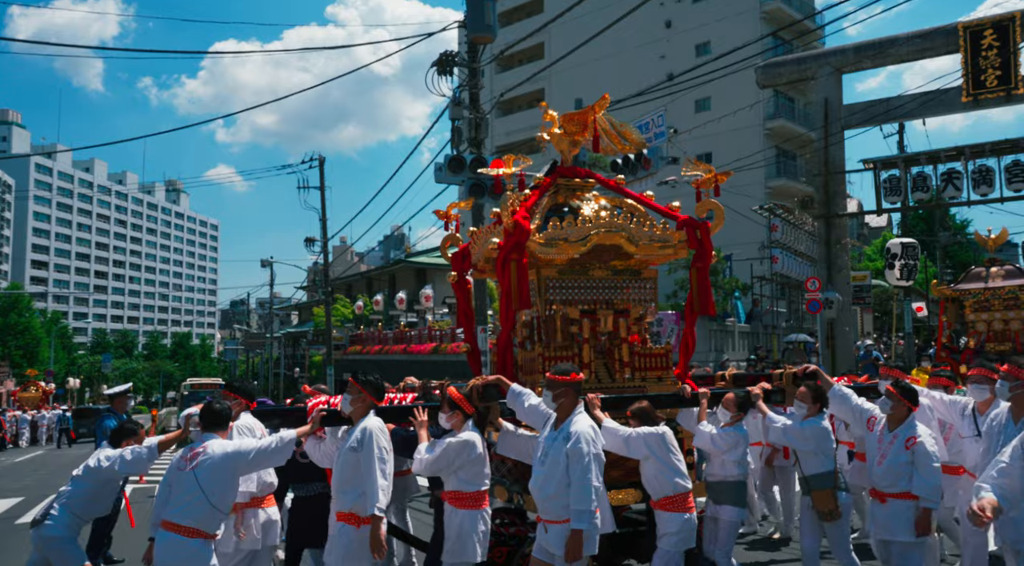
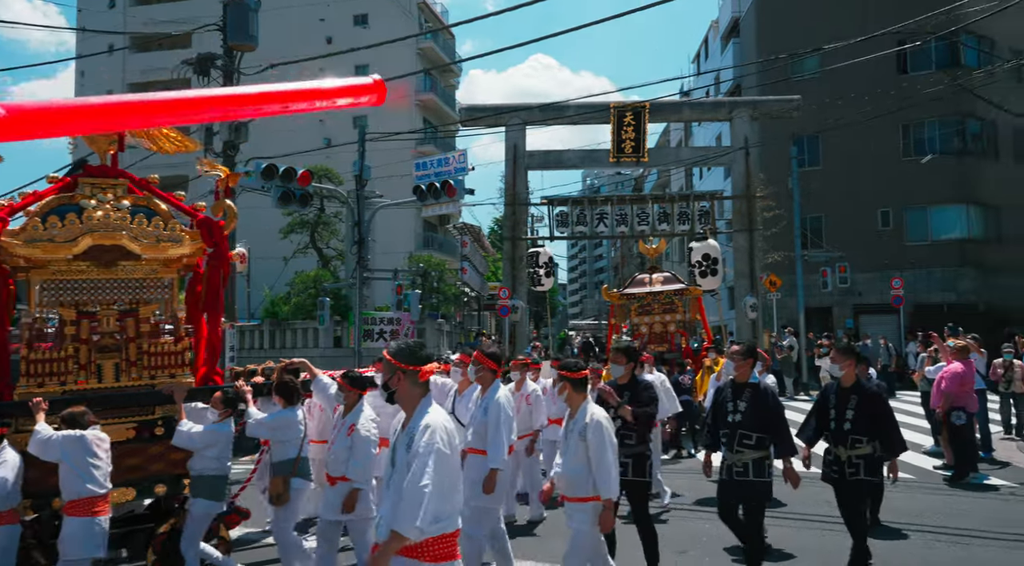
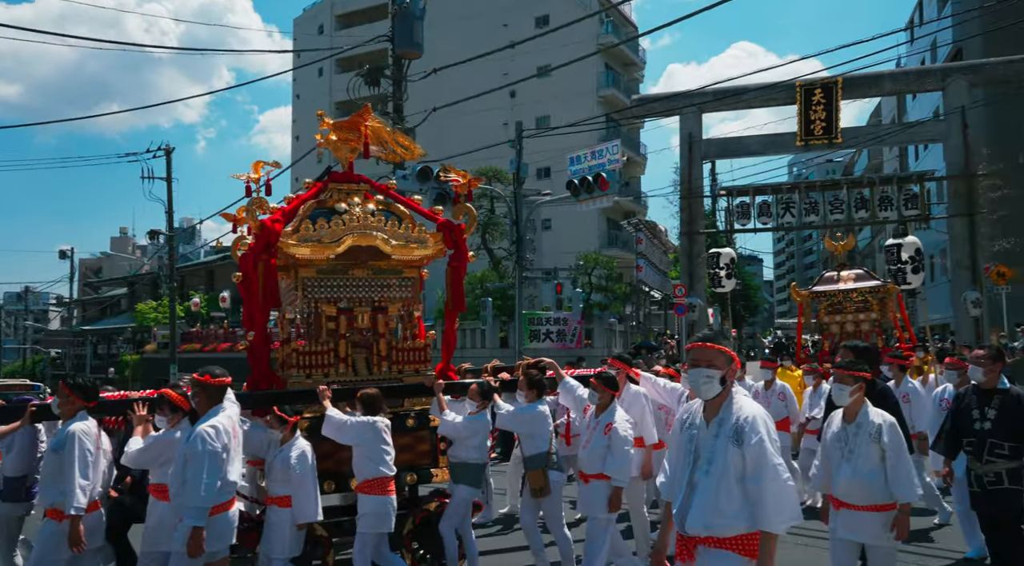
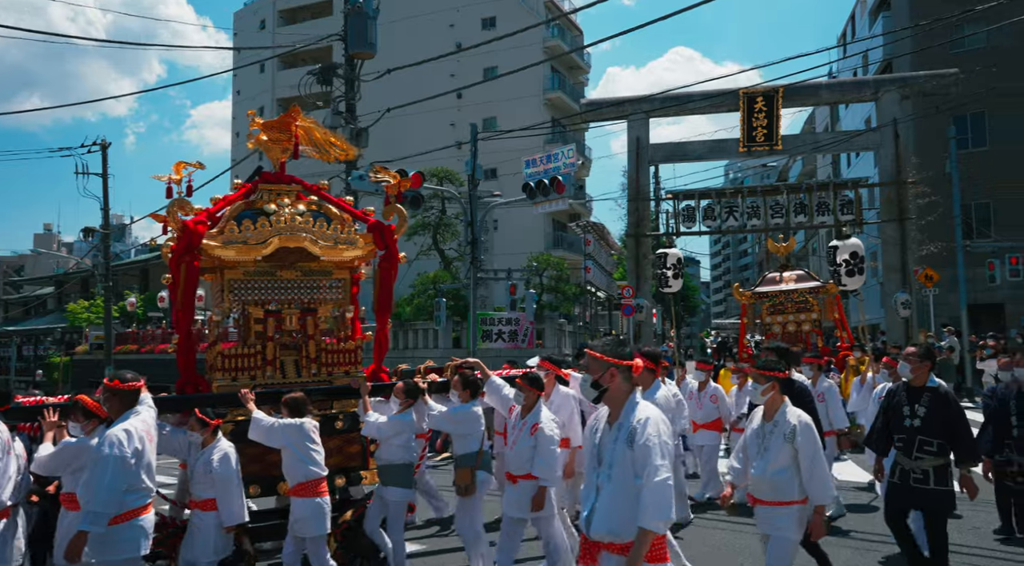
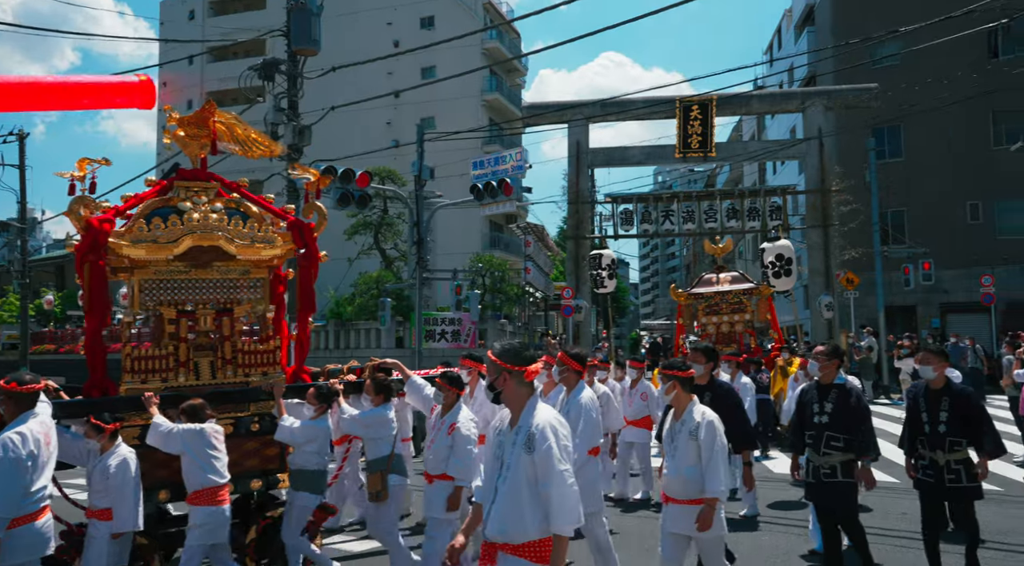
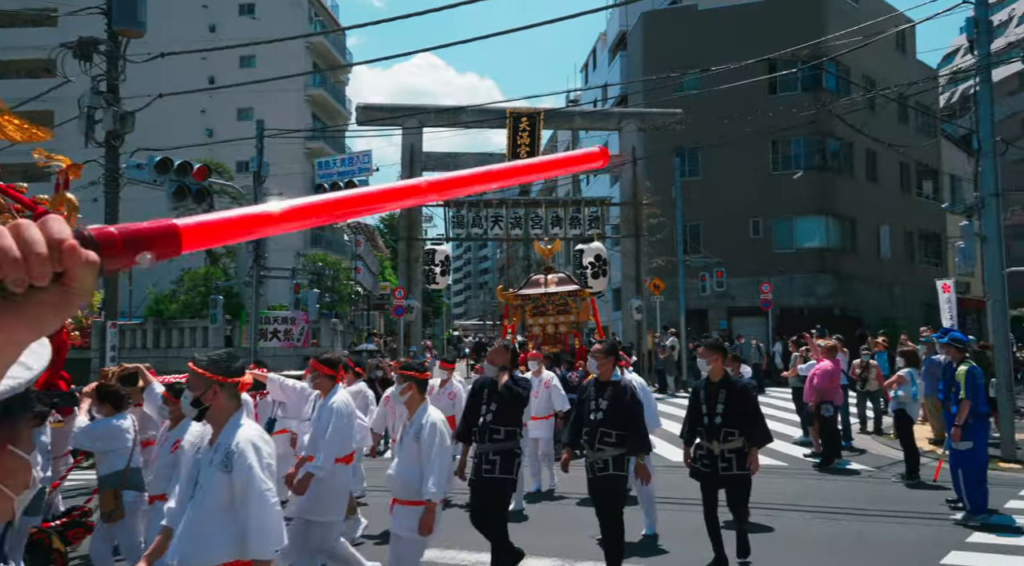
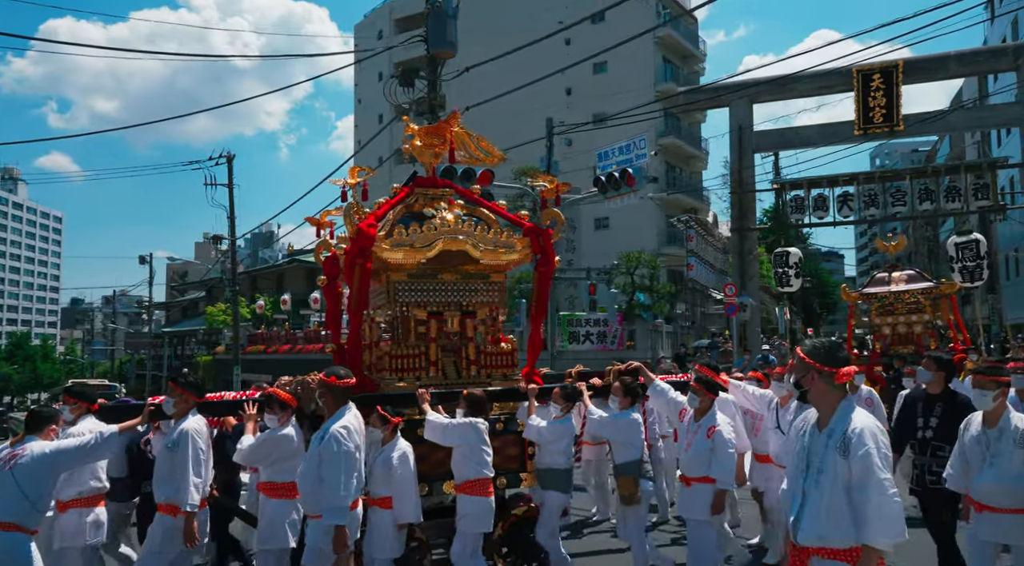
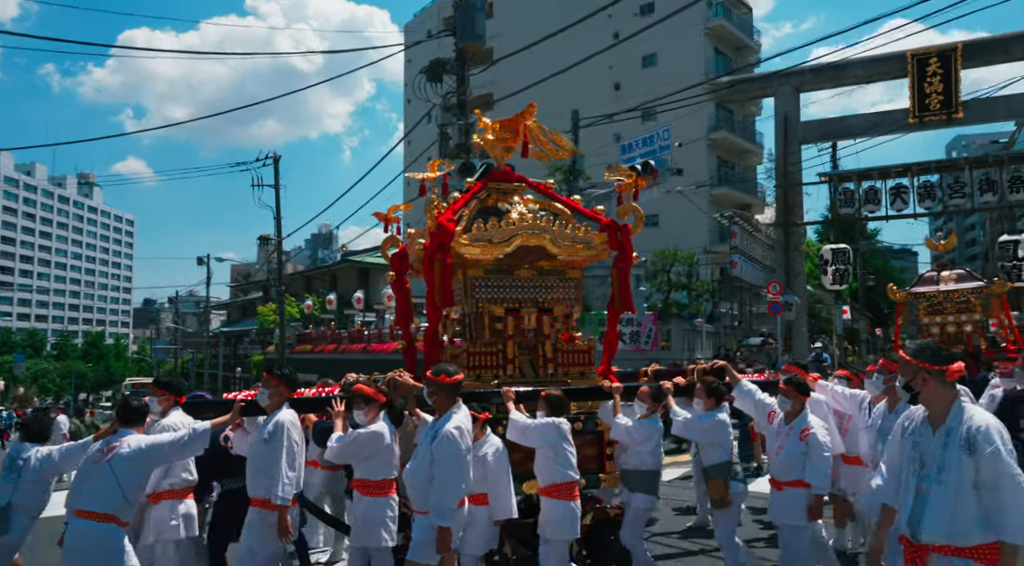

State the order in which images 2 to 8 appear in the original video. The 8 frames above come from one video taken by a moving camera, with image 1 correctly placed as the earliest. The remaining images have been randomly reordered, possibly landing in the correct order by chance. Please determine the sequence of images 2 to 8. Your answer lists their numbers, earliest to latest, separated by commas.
8, 7, 3, 4, 5, 2, 6
